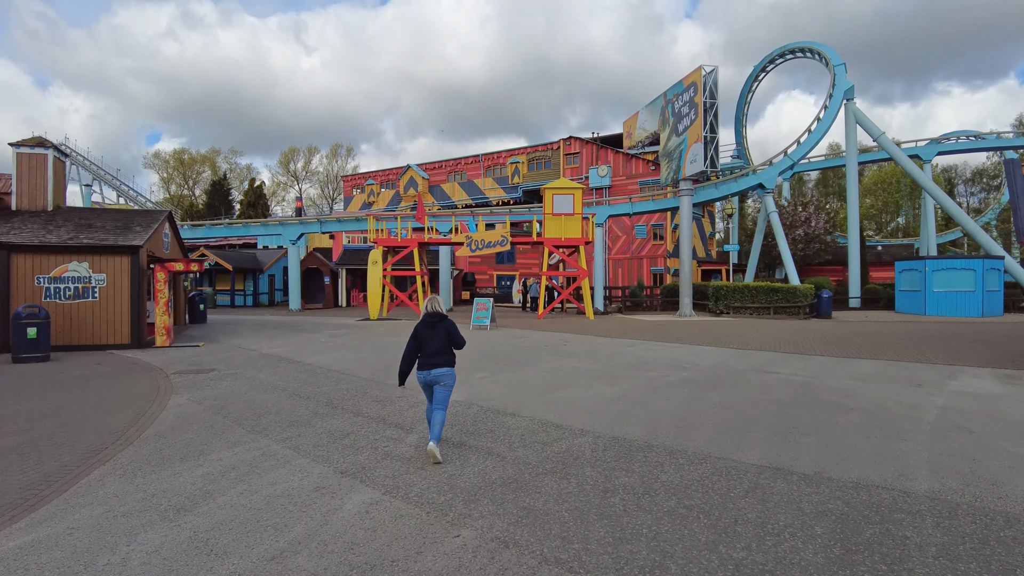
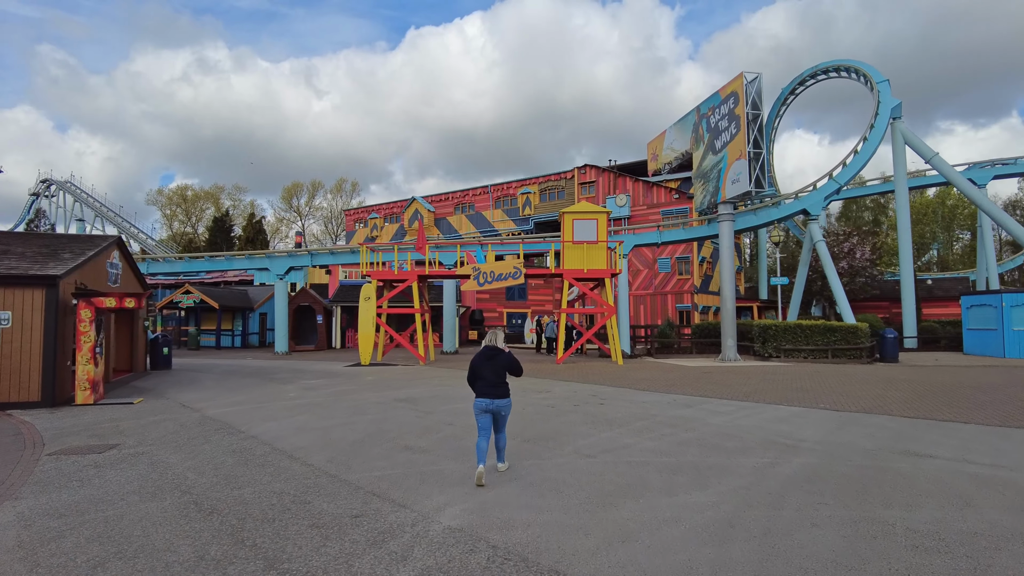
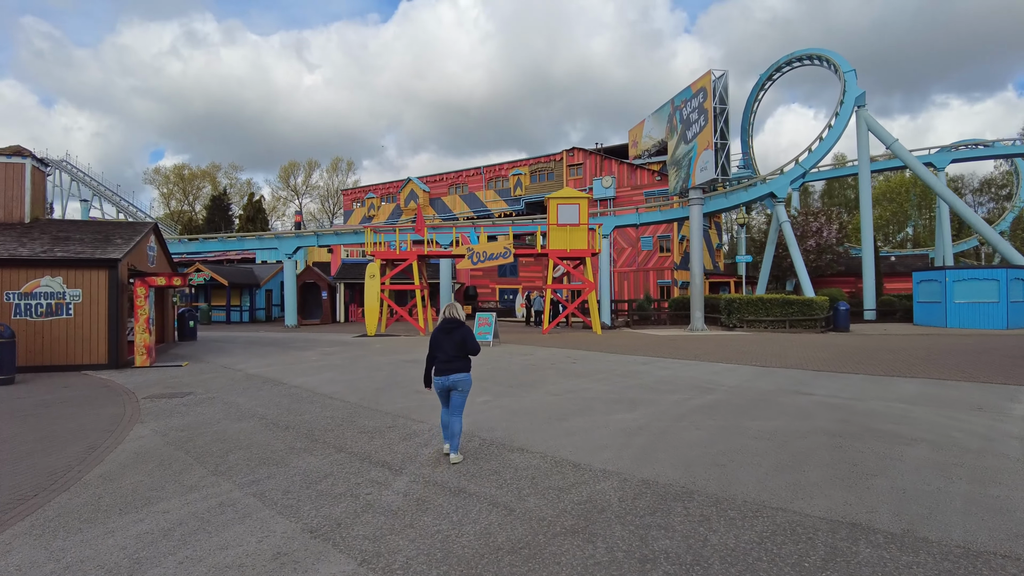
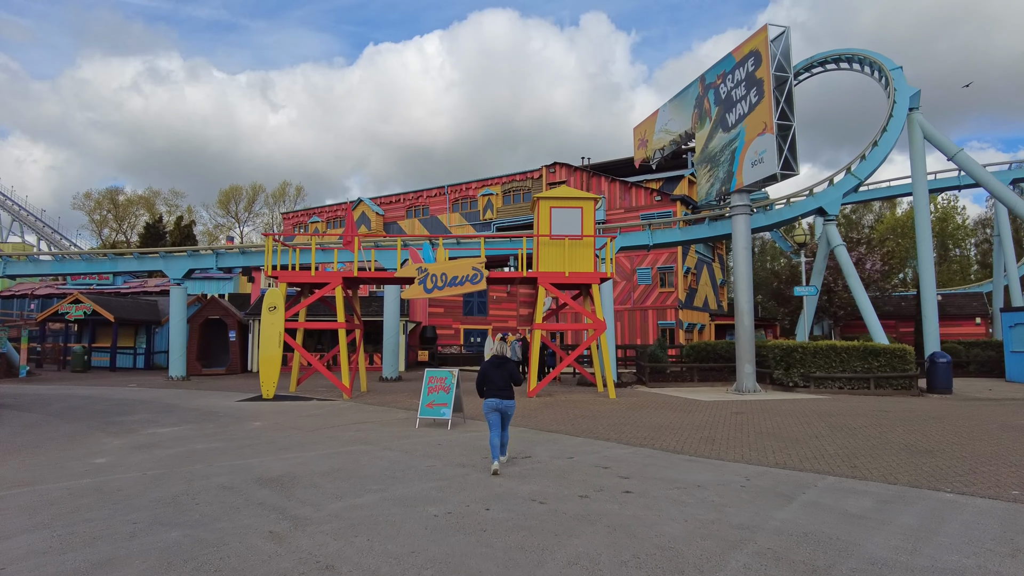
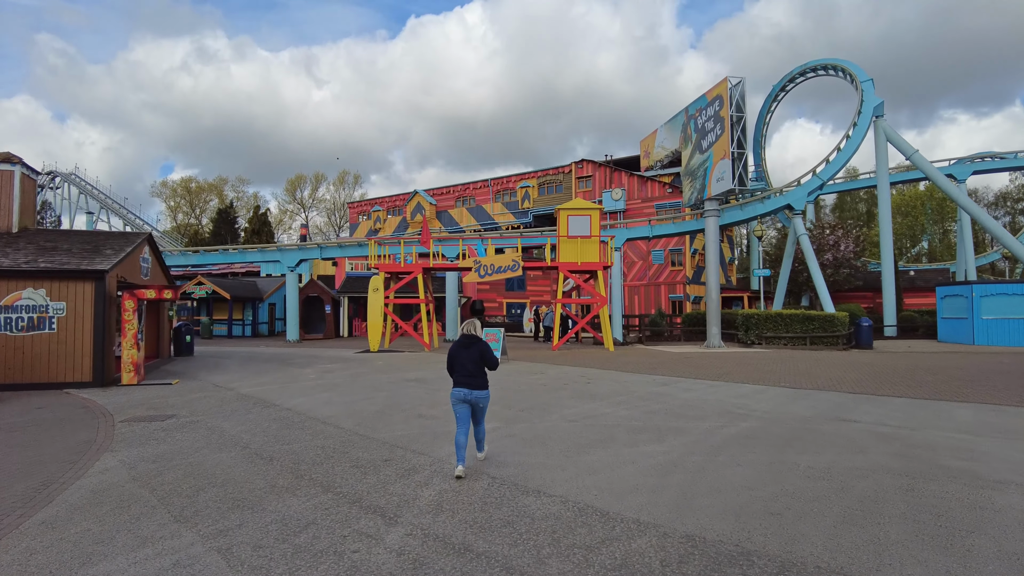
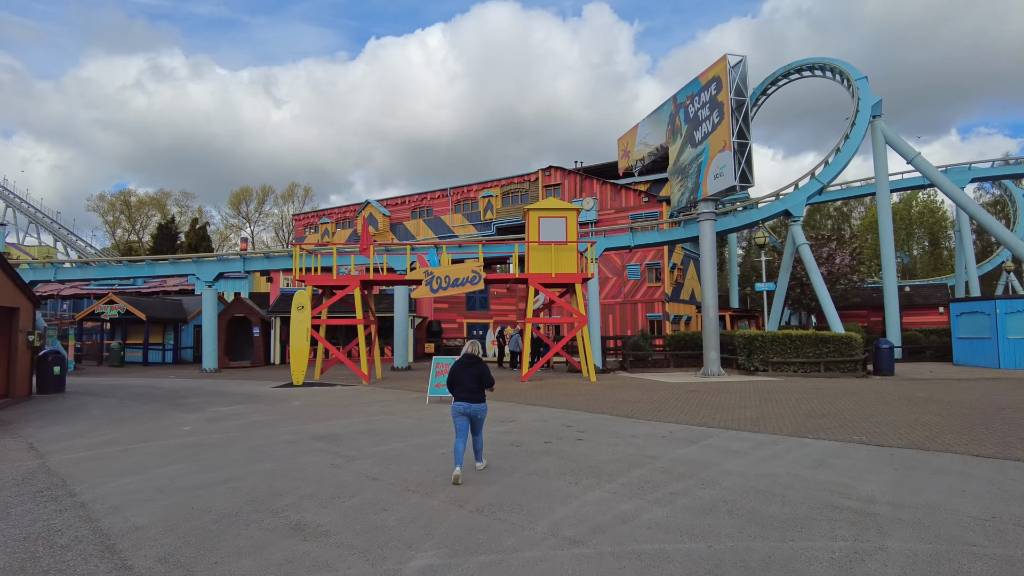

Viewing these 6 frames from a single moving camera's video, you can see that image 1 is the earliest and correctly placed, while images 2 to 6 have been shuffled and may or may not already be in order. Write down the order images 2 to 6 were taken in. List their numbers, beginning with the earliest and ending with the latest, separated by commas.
3, 5, 2, 6, 4
